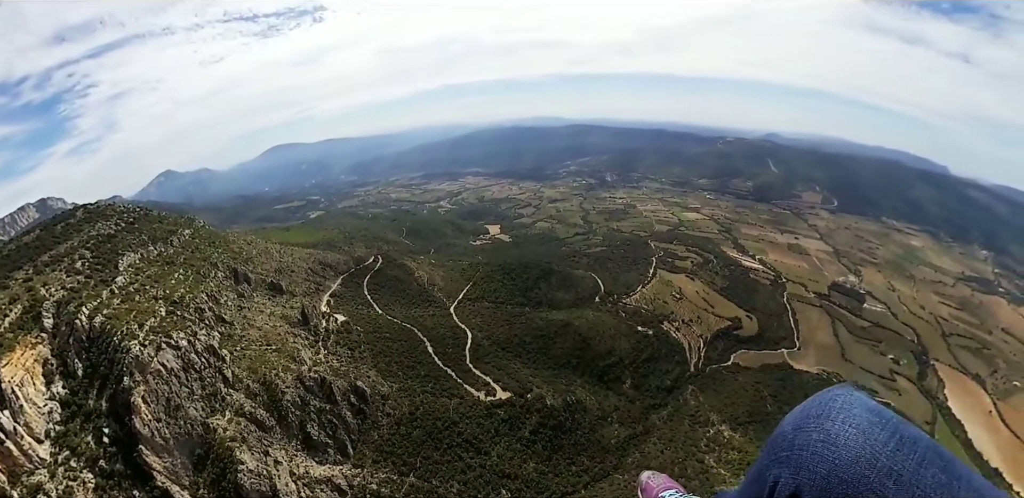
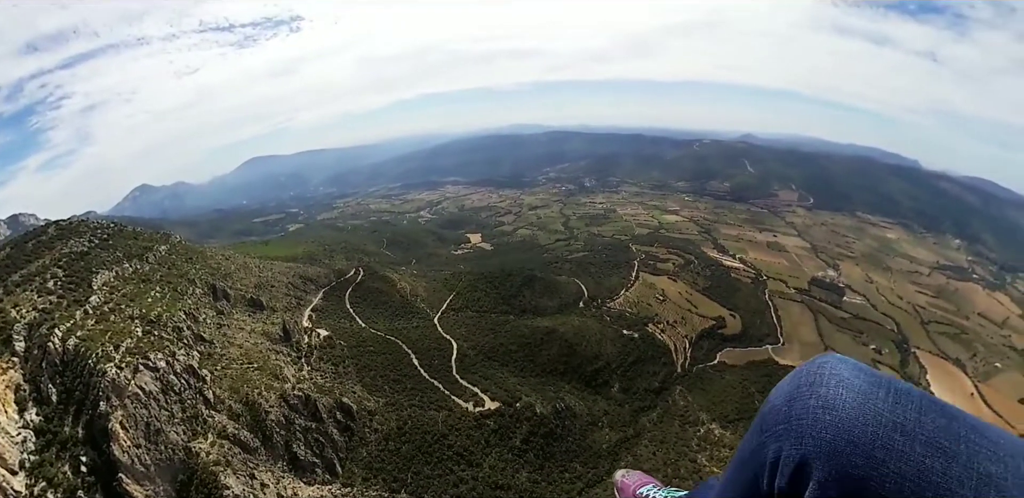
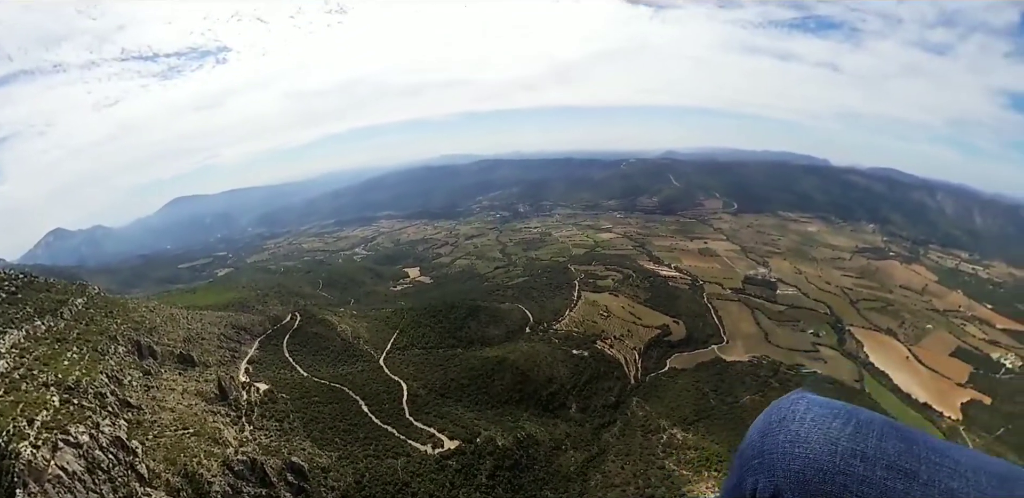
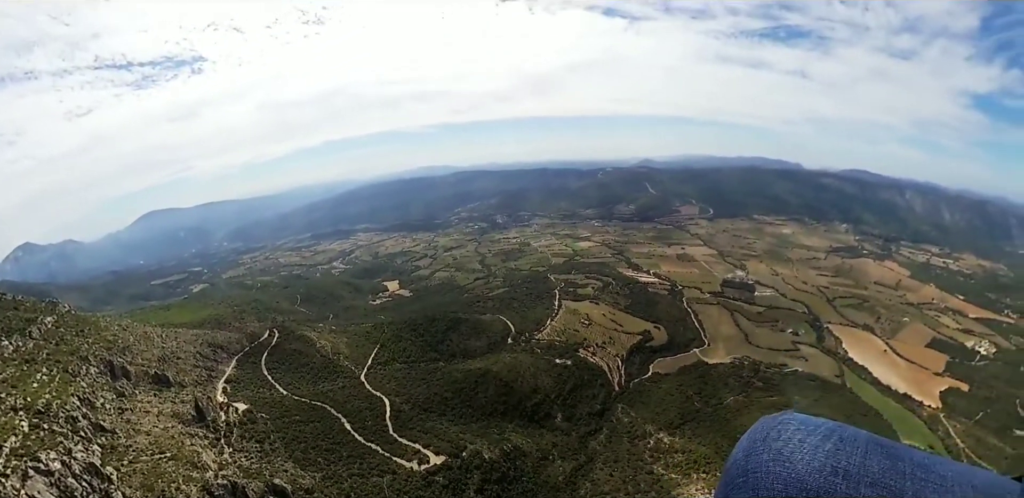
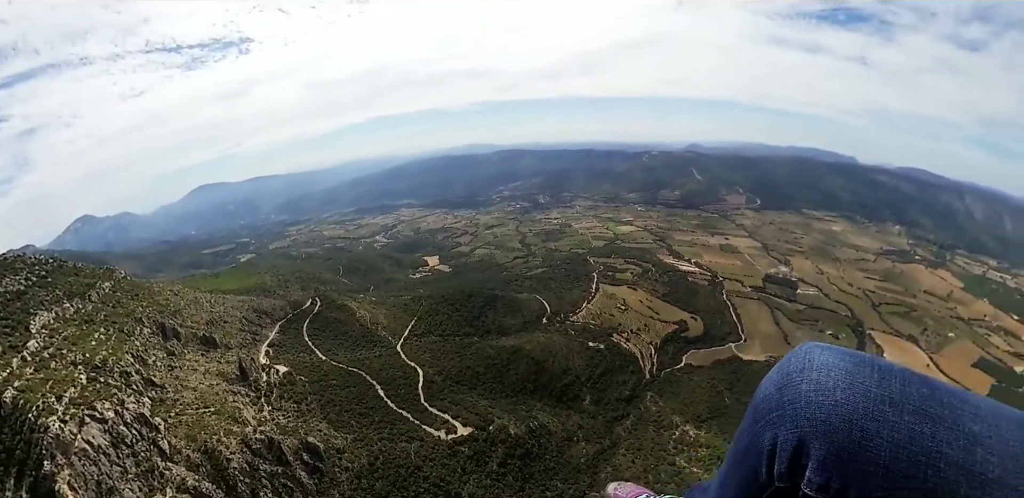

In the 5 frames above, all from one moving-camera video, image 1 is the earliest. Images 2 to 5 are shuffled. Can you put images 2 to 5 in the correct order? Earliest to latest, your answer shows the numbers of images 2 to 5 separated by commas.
2, 5, 3, 4
